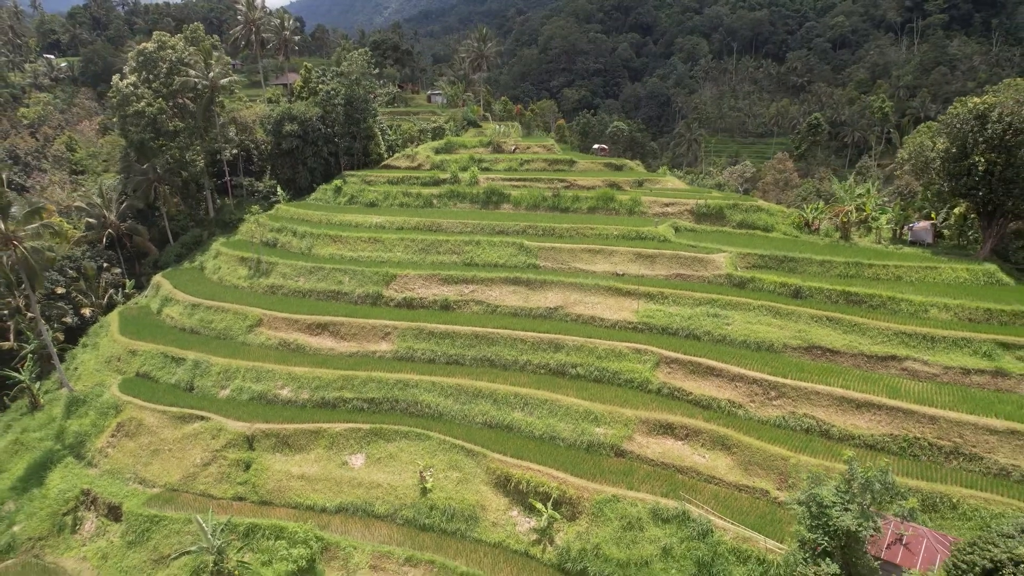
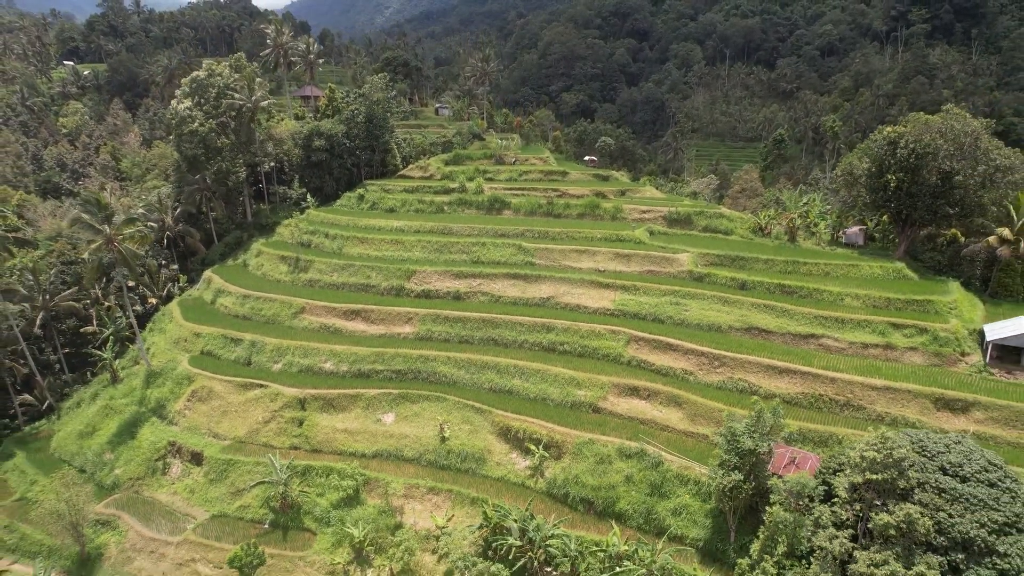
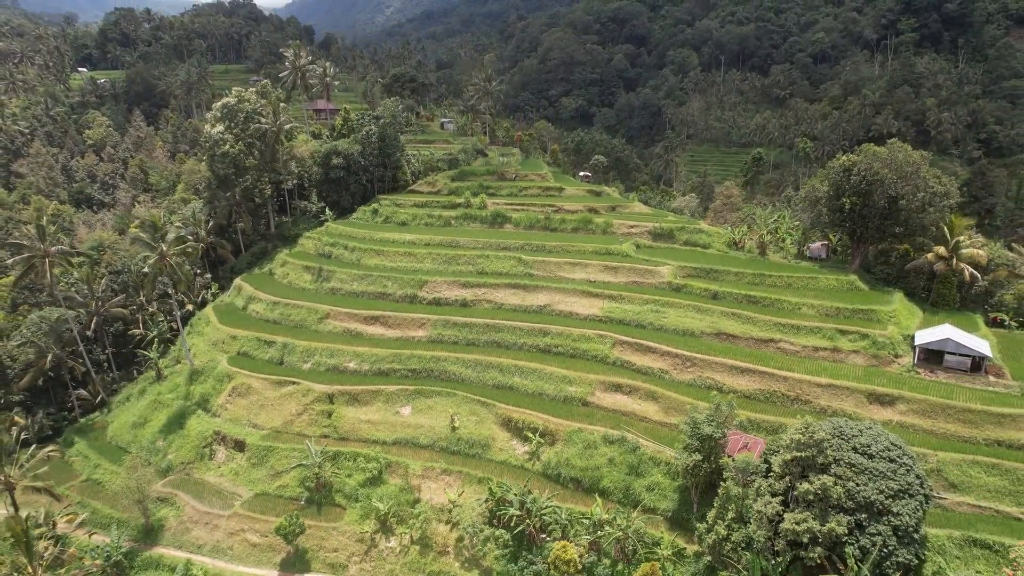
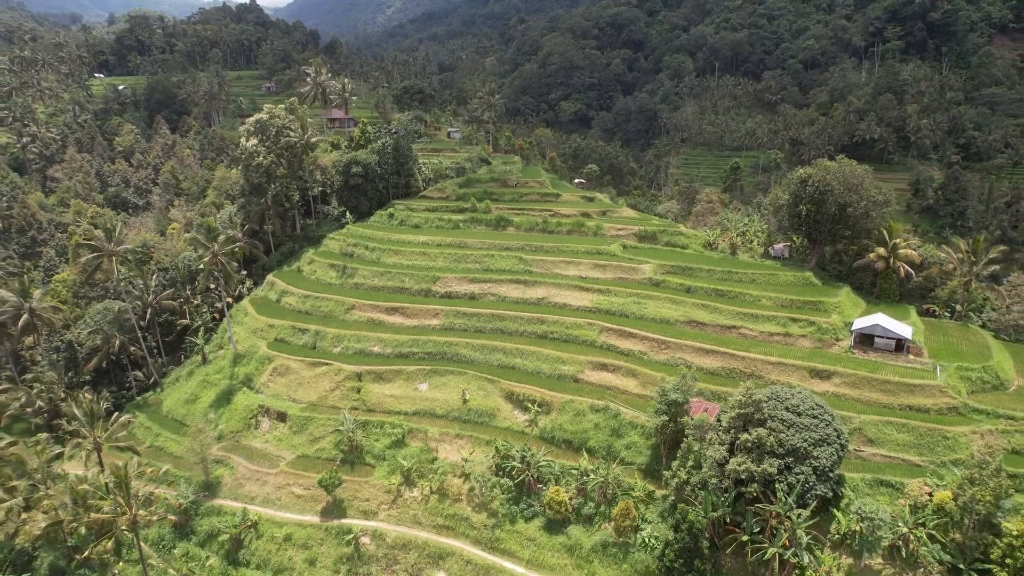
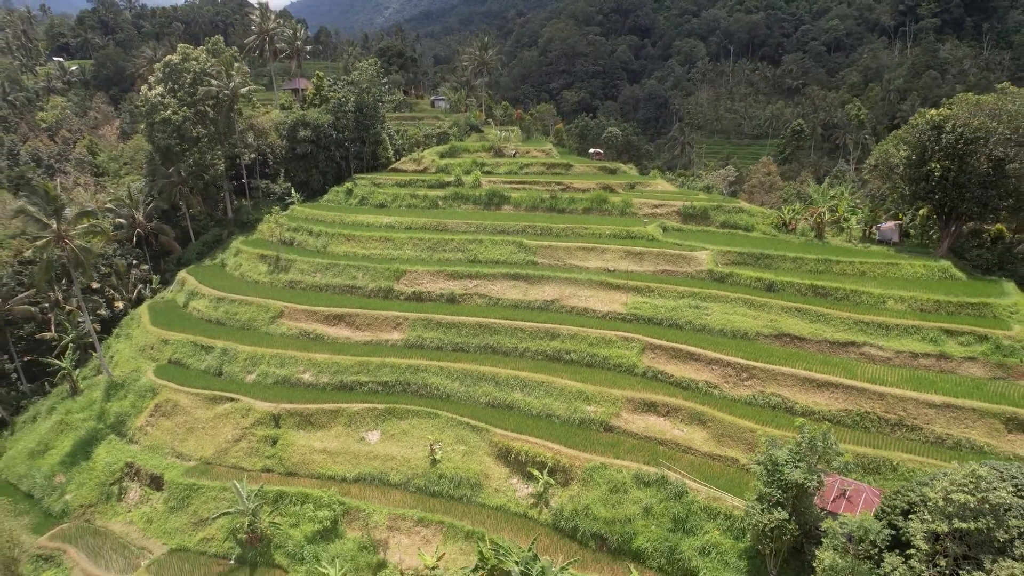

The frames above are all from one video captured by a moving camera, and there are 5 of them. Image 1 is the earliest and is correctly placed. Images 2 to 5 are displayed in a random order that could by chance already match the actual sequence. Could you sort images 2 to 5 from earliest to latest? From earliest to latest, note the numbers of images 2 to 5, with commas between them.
5, 2, 3, 4
